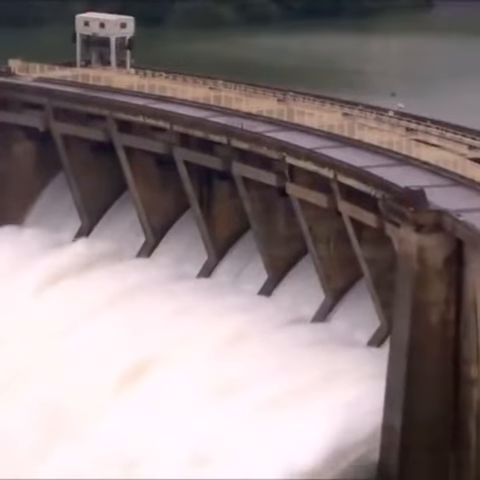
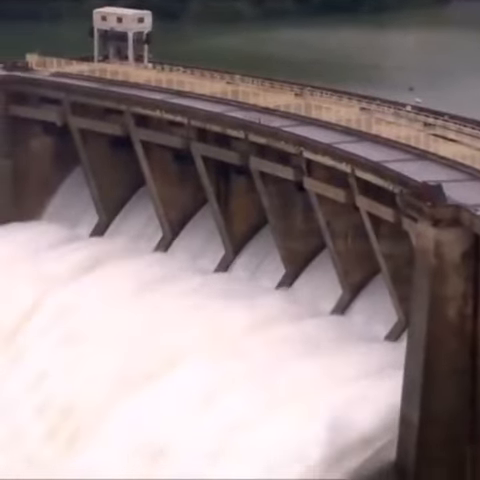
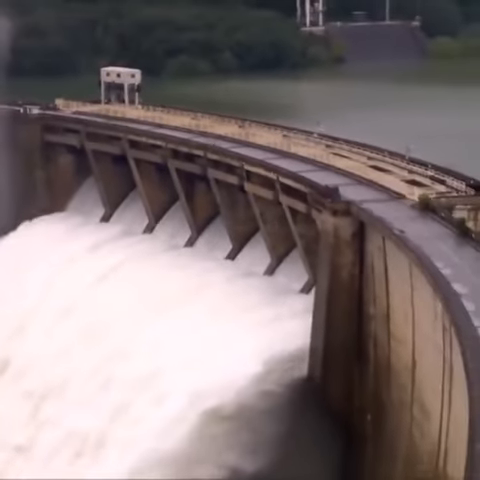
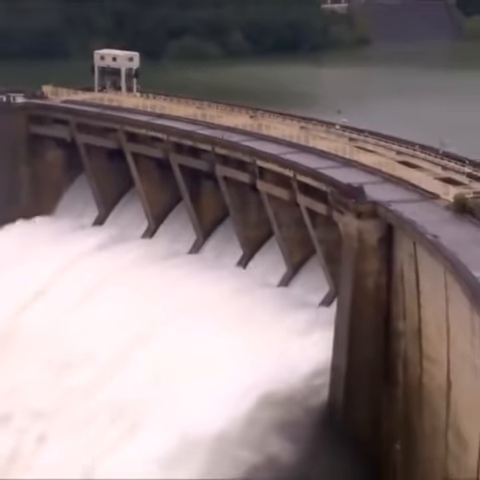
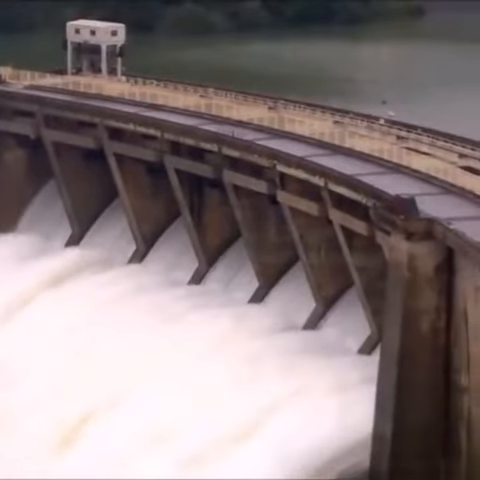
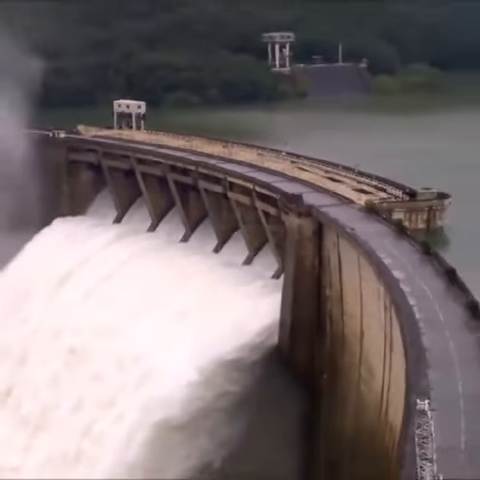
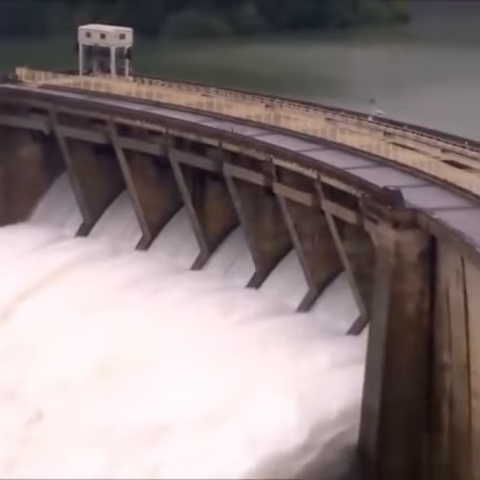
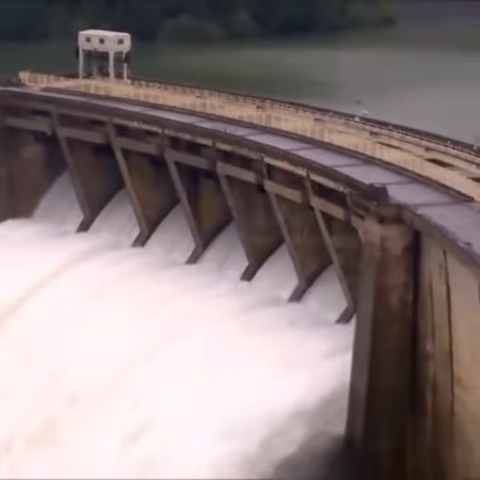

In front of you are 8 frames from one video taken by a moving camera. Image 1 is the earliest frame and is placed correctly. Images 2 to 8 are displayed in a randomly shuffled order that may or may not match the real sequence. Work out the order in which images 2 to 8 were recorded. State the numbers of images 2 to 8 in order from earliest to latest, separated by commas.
5, 2, 7, 8, 4, 3, 6
